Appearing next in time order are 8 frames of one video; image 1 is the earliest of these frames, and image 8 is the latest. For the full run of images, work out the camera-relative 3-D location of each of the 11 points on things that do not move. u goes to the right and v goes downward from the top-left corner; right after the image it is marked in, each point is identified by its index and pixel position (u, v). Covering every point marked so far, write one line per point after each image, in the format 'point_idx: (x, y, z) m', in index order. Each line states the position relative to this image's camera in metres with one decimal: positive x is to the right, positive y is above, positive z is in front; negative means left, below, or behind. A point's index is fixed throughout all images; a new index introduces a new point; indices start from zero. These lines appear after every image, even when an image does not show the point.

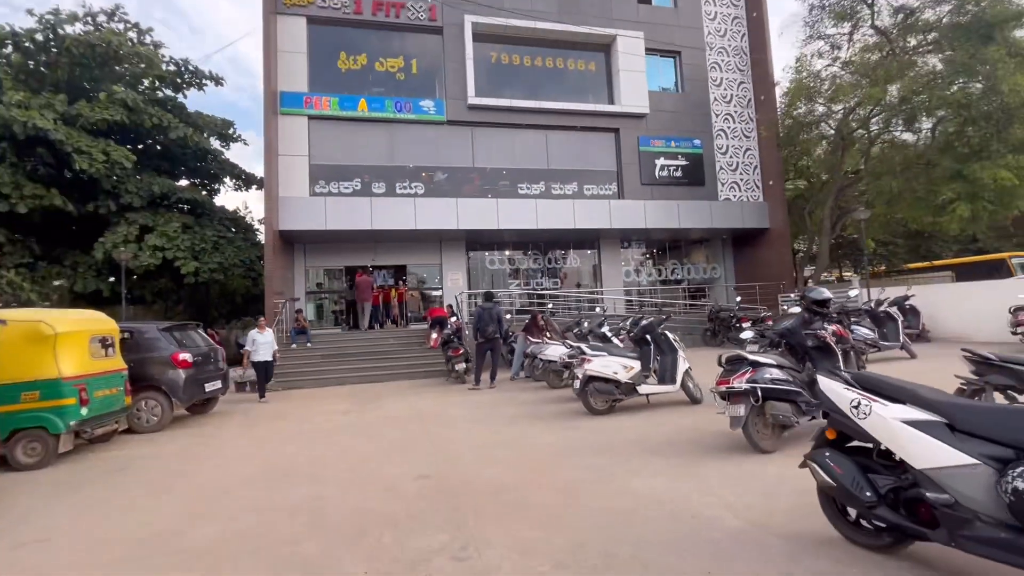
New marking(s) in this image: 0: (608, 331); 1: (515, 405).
0: (+1.8, -0.8, +9.1) m
1: (+0.1, -1.9, +7.8) m
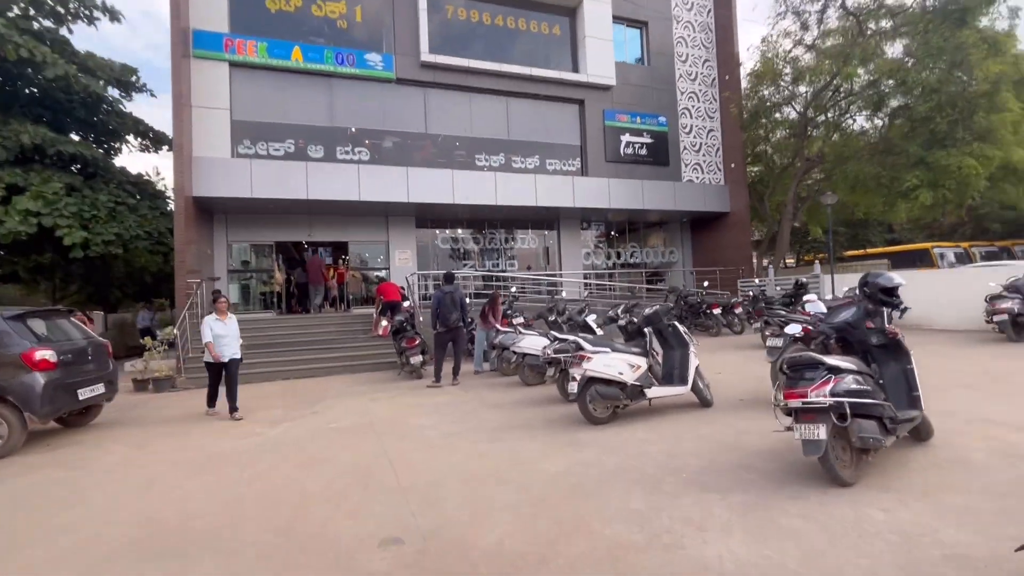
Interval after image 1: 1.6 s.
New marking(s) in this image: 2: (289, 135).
0: (+1.3, -0.5, +7.9) m
1: (-0.3, -1.6, +6.5) m
2: (-6.4, +4.4, +13.9) m
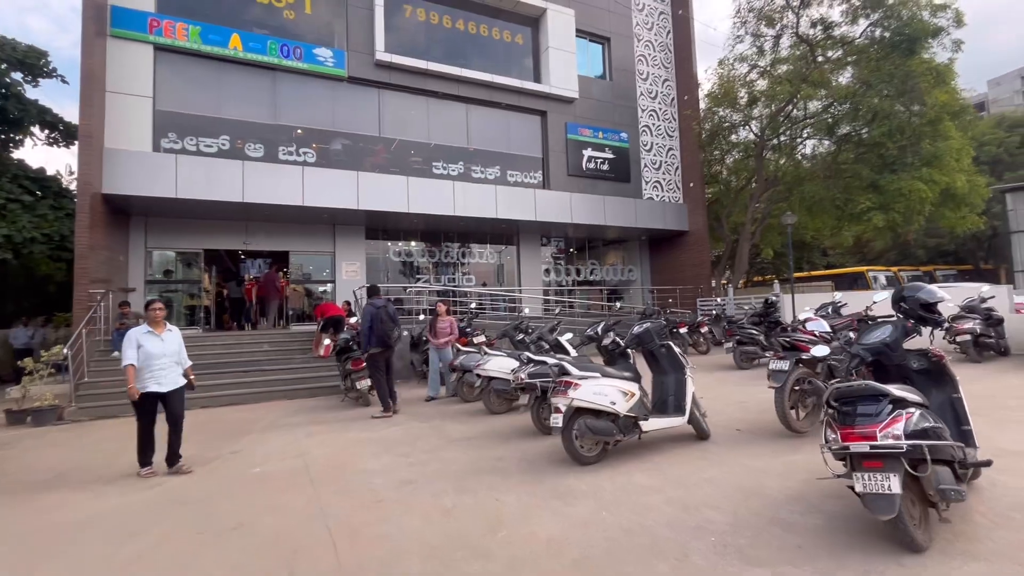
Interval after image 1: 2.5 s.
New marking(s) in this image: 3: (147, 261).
0: (+0.8, -0.8, +7.1) m
1: (-0.6, -1.8, +5.5) m
2: (-7.5, +4.1, +12.4) m
3: (-10.2, +0.7, +13.4) m
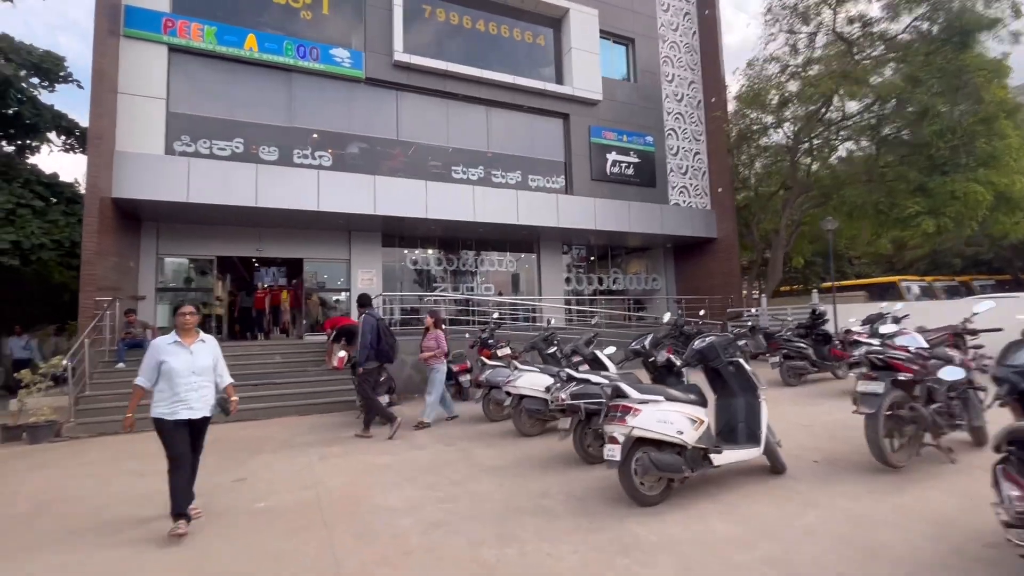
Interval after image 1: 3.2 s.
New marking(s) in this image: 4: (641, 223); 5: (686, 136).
0: (+1.2, -0.9, +6.4) m
1: (-0.2, -1.9, +4.8) m
2: (-6.9, +3.9, +12.0) m
3: (-9.6, +0.5, +13.0) m
4: (+4.4, +2.2, +16.3) m
5: (+6.5, +5.7, +17.9) m
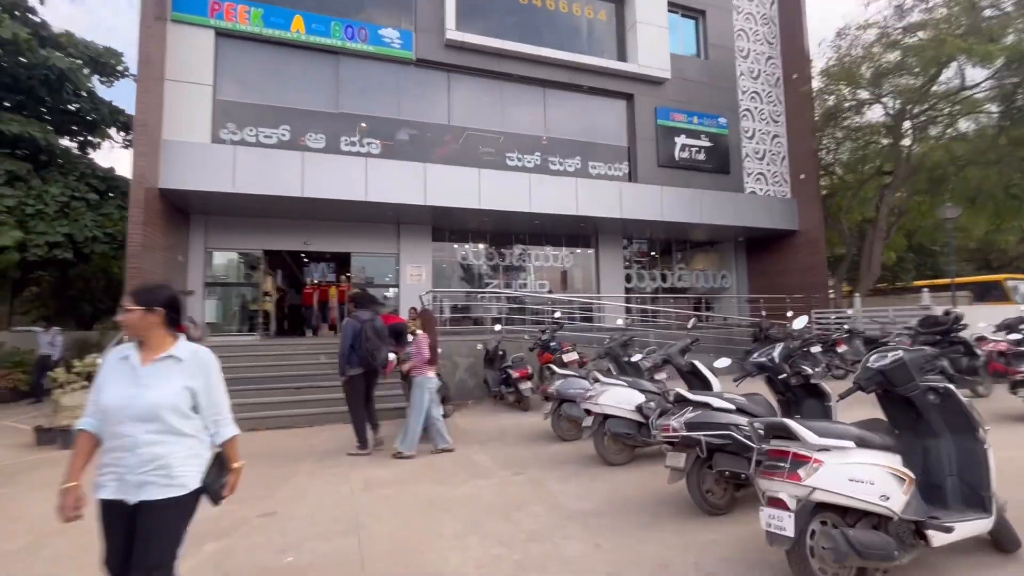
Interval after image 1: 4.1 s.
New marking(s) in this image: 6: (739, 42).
0: (+2.1, -0.8, +5.1) m
1: (+0.5, -1.8, +3.6) m
2: (-5.4, +4.0, +11.4) m
3: (-8.0, +0.7, +12.6) m
4: (+6.2, +2.3, +14.7) m
5: (+8.4, +5.7, +16.1) m
6: (+7.6, +8.2, +16.0) m
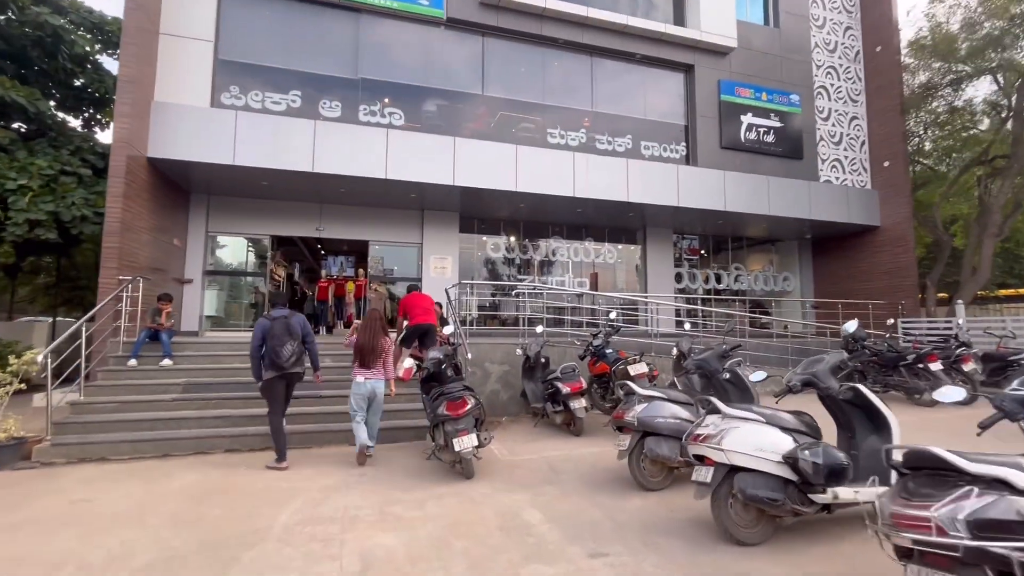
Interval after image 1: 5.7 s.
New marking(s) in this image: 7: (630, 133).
0: (+2.6, -0.7, +3.3) m
1: (+0.9, -1.7, +1.9) m
2: (-4.5, +4.2, +10.0) m
3: (-7.1, +0.9, +11.3) m
4: (+7.2, +2.2, +12.7) m
5: (+9.6, +5.6, +14.0) m
6: (+8.8, +8.1, +14.0) m
7: (+3.0, +3.9, +12.1) m
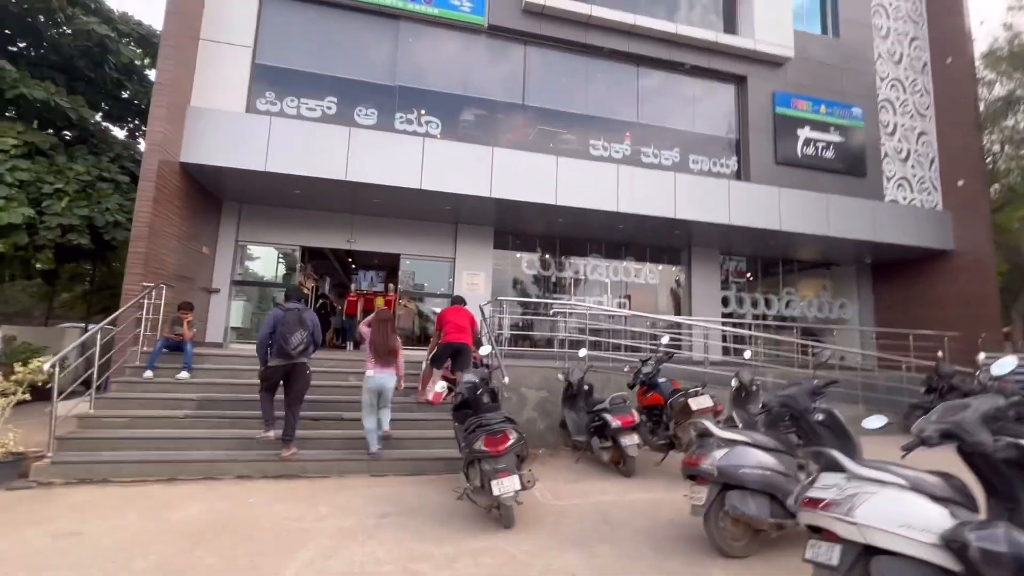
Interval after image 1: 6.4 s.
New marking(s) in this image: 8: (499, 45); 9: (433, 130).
0: (+3.0, -0.9, +2.4) m
1: (+1.2, -1.7, +1.1) m
2: (-3.6, +4.0, +9.7) m
3: (-6.3, +0.7, +11.0) m
4: (+8.1, +1.5, +11.7) m
5: (+10.7, +4.8, +13.0) m
6: (+10.0, +7.3, +13.1) m
7: (+3.9, +3.4, +11.4) m
8: (-0.3, +5.4, +10.7) m
9: (-1.7, +3.3, +10.1) m
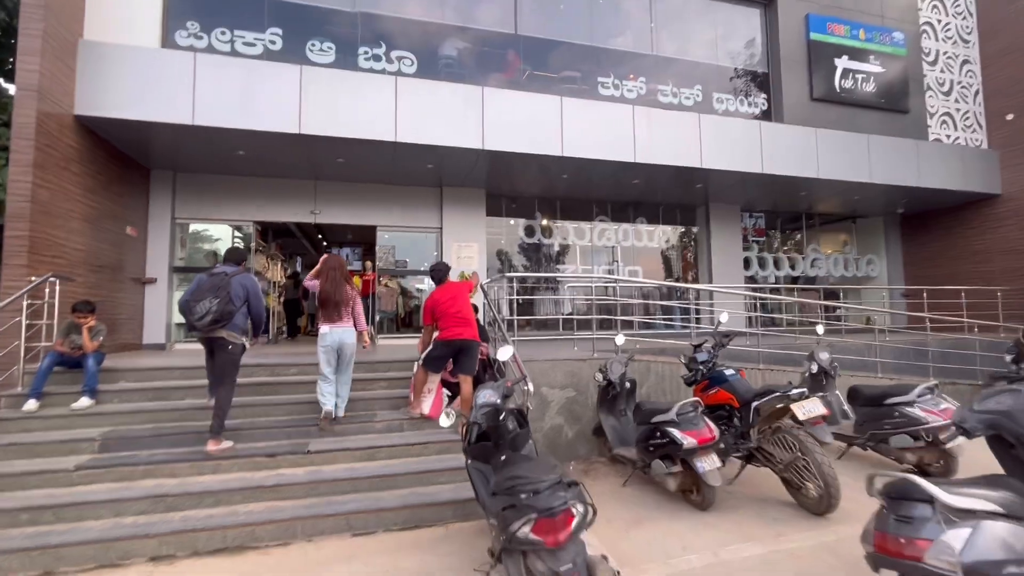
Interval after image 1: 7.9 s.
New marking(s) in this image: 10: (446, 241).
0: (+3.3, -0.7, +0.9) m
1: (+1.6, -1.7, -0.5) m
2: (-3.8, +4.2, +7.6) m
3: (-6.3, +0.9, +9.0) m
4: (+8.0, +2.5, +10.2) m
5: (+10.3, +6.0, +11.4) m
6: (+9.5, +8.5, +11.3) m
7: (+3.7, +4.1, +9.7) m
8: (-0.5, +5.9, +8.7) m
9: (-1.8, +3.7, +8.1) m
10: (-1.4, +1.0, +10.2) m
